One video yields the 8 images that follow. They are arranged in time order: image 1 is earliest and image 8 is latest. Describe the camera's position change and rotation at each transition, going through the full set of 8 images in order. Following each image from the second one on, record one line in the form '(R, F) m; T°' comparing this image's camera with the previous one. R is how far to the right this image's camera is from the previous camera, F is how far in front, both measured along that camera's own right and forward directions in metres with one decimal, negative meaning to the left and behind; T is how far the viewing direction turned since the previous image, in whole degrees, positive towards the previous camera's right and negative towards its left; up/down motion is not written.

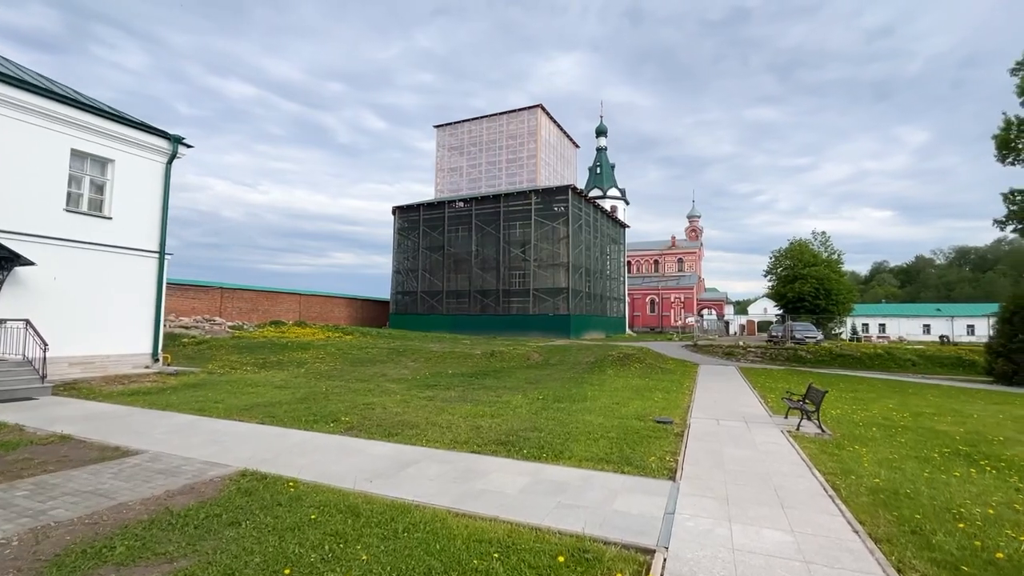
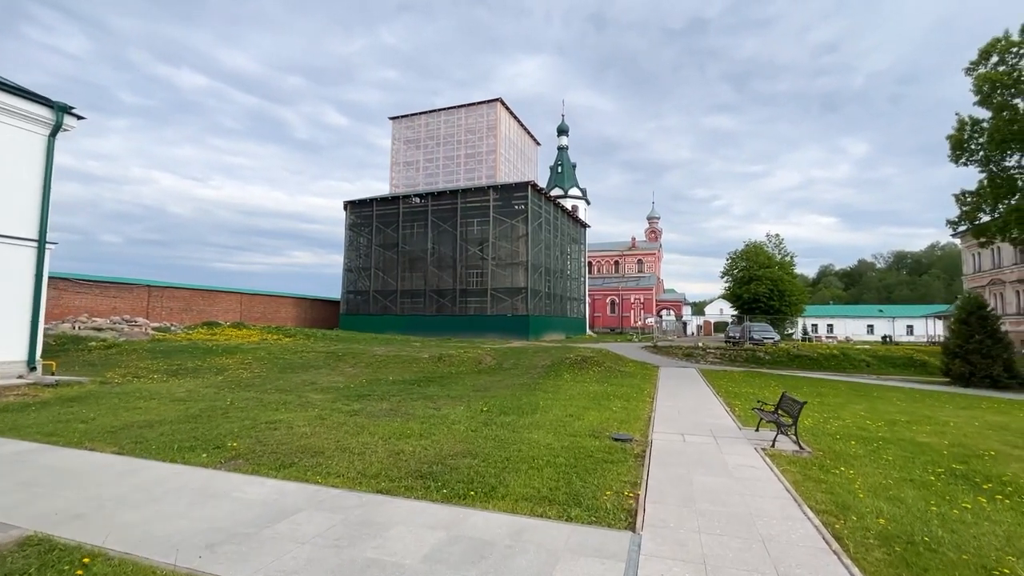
(+0.5, +1.6) m; +4°
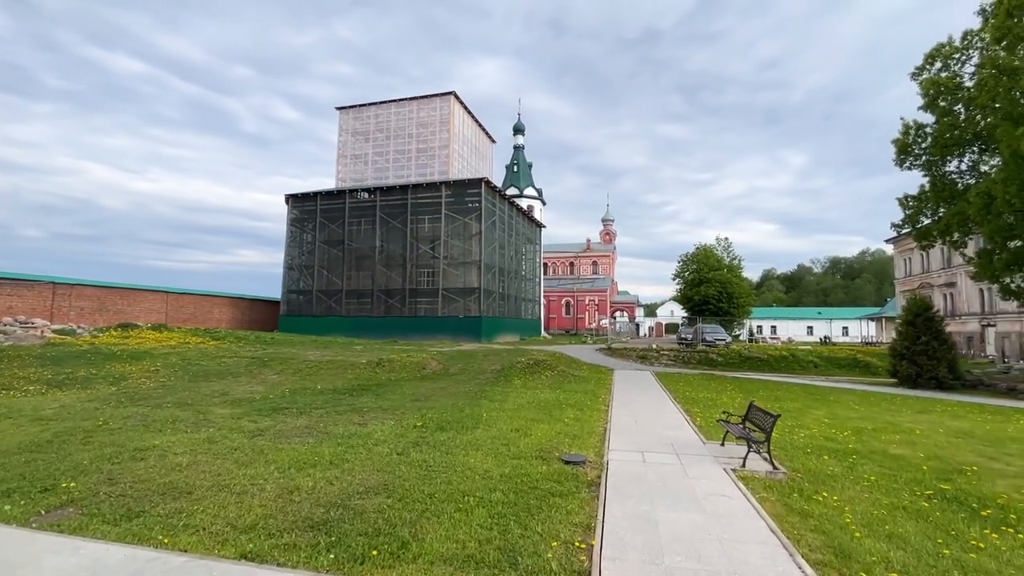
(+0.4, +1.4) m; +5°
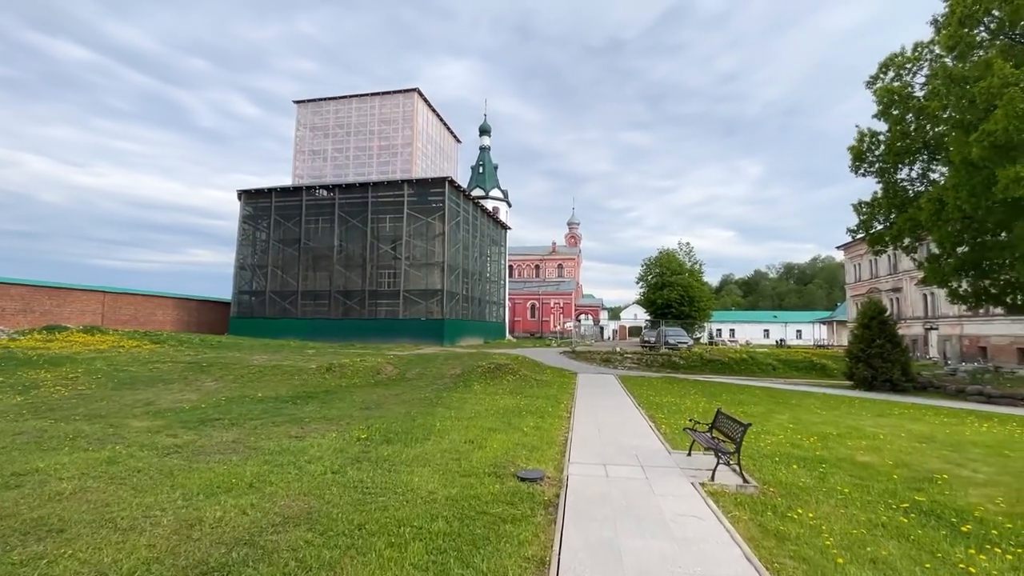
(+0.2, +0.7) m; +4°
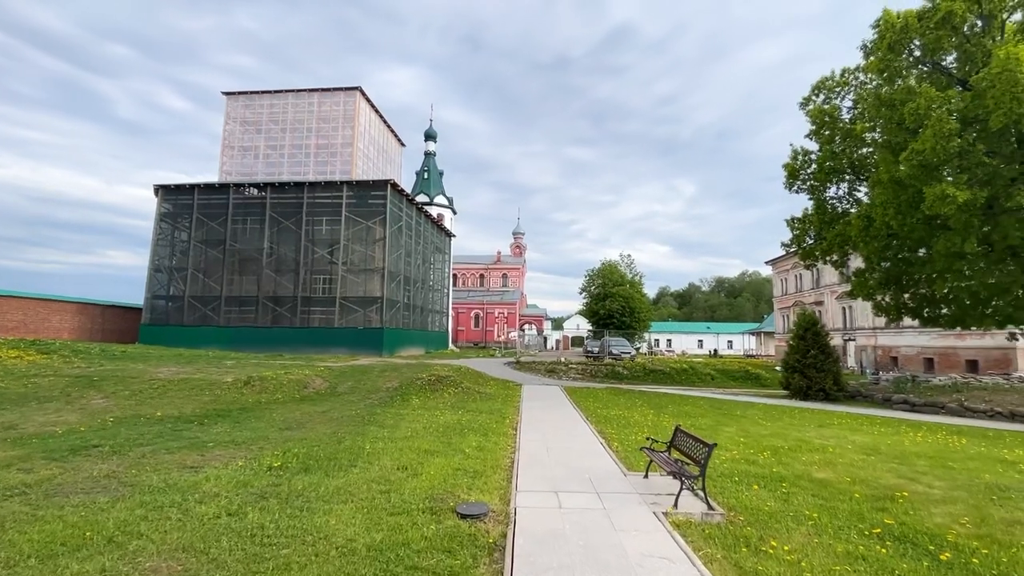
(0.0, +0.9) m; +7°
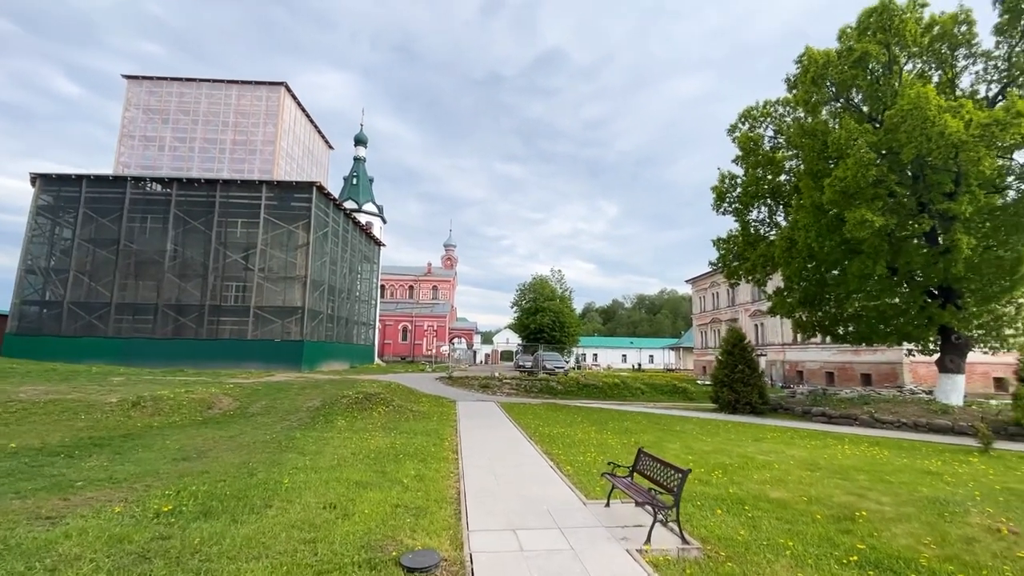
(-0.3, +0.8) m; +8°
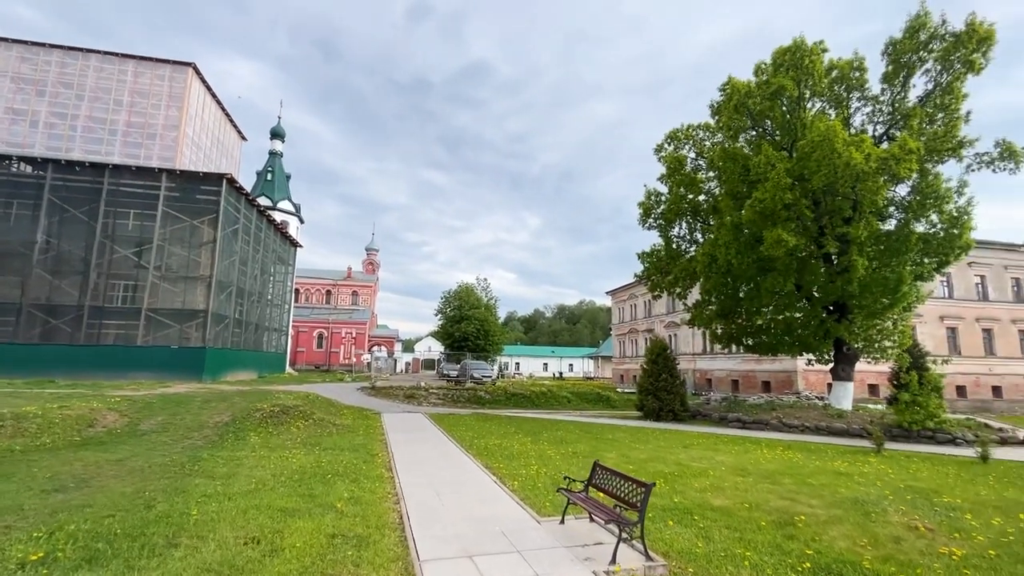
(-0.5, +0.4) m; +9°
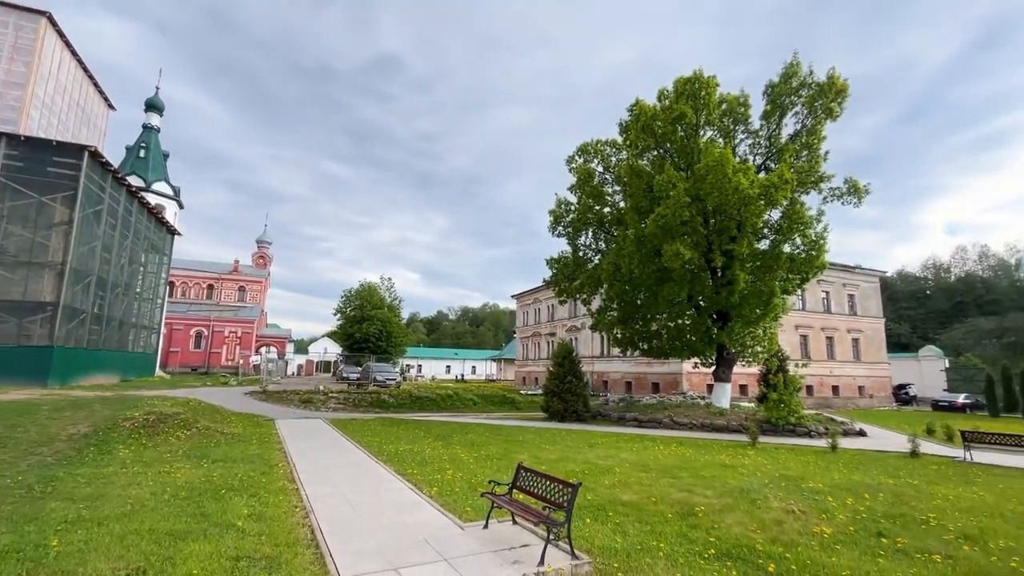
(-0.4, +0.1) m; +11°
